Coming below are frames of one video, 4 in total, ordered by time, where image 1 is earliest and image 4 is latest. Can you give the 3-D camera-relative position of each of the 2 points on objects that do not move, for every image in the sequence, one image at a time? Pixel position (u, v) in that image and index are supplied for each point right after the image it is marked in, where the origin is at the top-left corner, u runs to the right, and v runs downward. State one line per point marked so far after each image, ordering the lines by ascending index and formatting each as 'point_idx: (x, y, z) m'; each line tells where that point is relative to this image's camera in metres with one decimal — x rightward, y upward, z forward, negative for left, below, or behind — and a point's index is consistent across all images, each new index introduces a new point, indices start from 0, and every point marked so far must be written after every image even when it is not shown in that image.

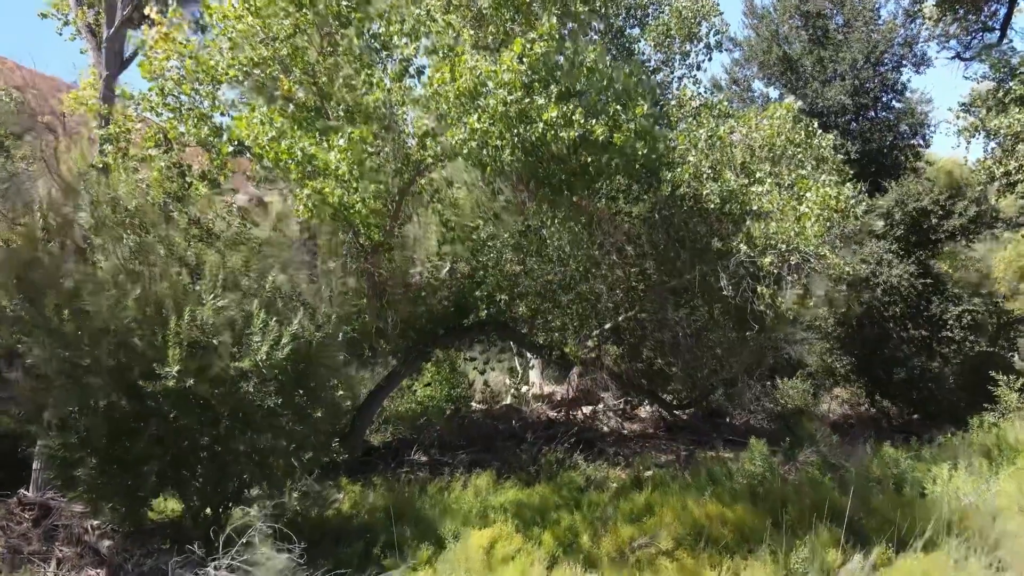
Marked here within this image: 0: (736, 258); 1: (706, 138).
0: (+2.1, +0.3, +8.6) m
1: (+1.8, +1.4, +8.5) m
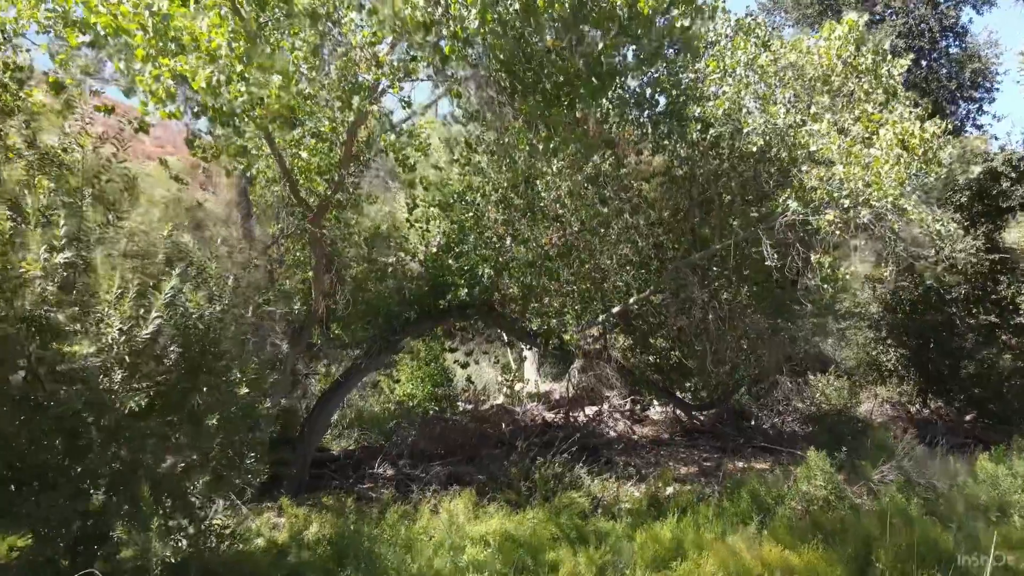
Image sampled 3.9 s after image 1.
0: (+2.0, +0.5, +6.8) m
1: (+1.7, +1.7, +6.7) m
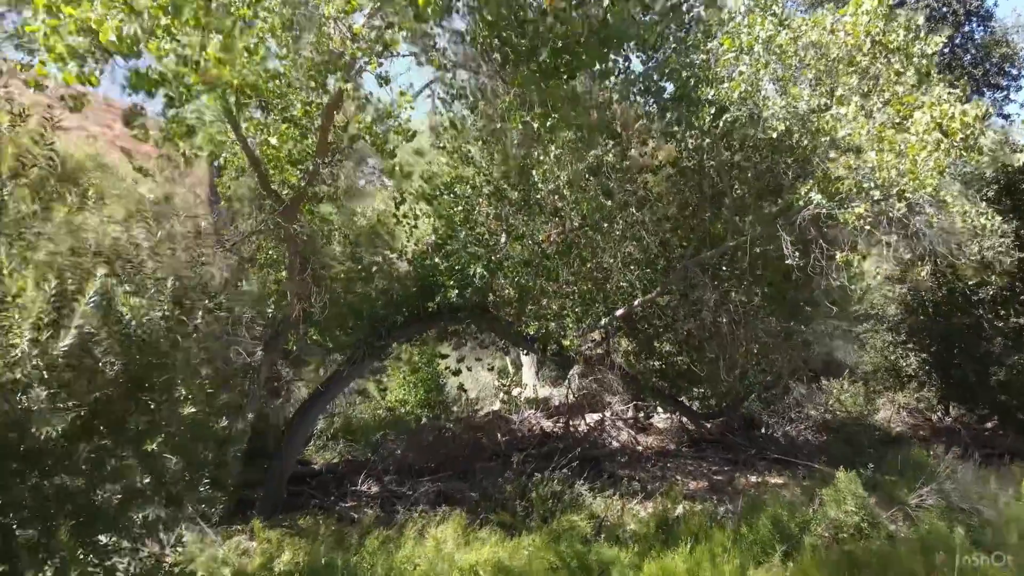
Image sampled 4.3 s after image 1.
0: (+2.0, +0.5, +6.2) m
1: (+1.7, +1.6, +6.1) m
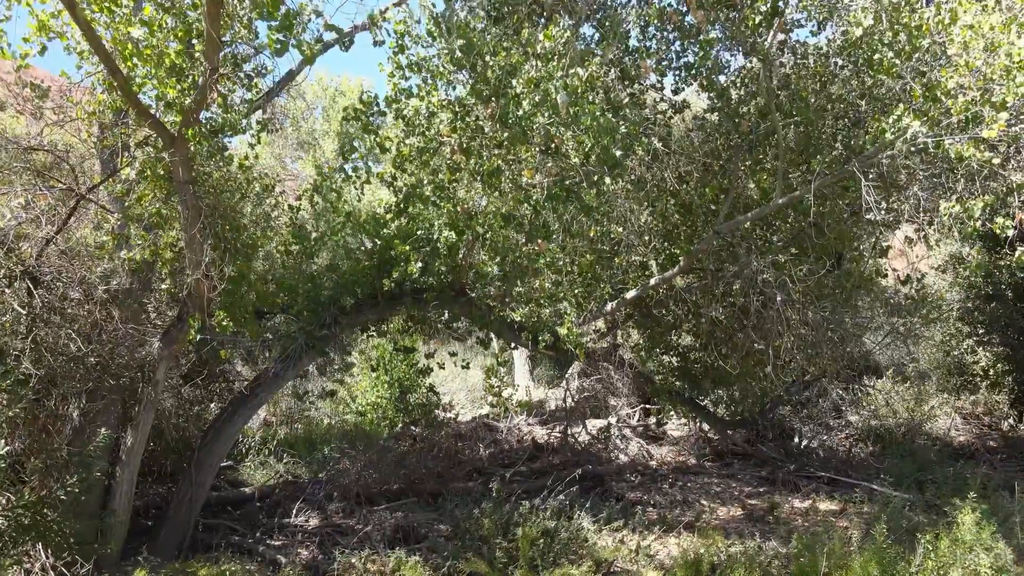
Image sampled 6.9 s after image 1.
0: (+1.9, +0.7, +4.5) m
1: (+1.6, +1.8, +4.4) m
